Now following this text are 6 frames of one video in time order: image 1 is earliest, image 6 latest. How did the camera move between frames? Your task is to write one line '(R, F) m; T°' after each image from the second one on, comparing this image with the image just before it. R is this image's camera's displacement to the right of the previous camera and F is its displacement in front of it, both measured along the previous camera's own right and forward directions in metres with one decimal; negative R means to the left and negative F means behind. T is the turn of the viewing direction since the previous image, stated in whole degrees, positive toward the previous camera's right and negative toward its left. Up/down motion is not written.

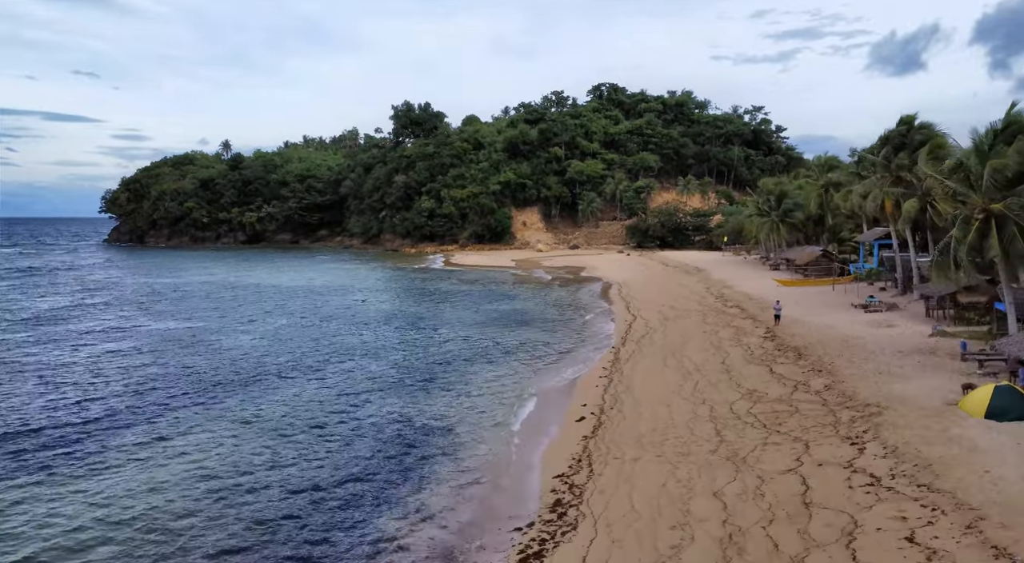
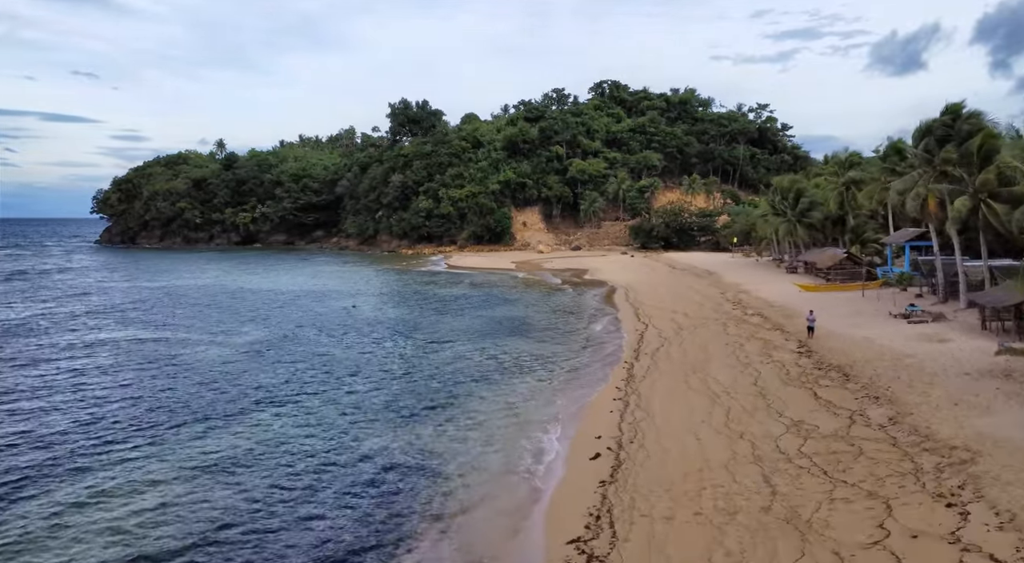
(0.0, +2.7) m; 0°
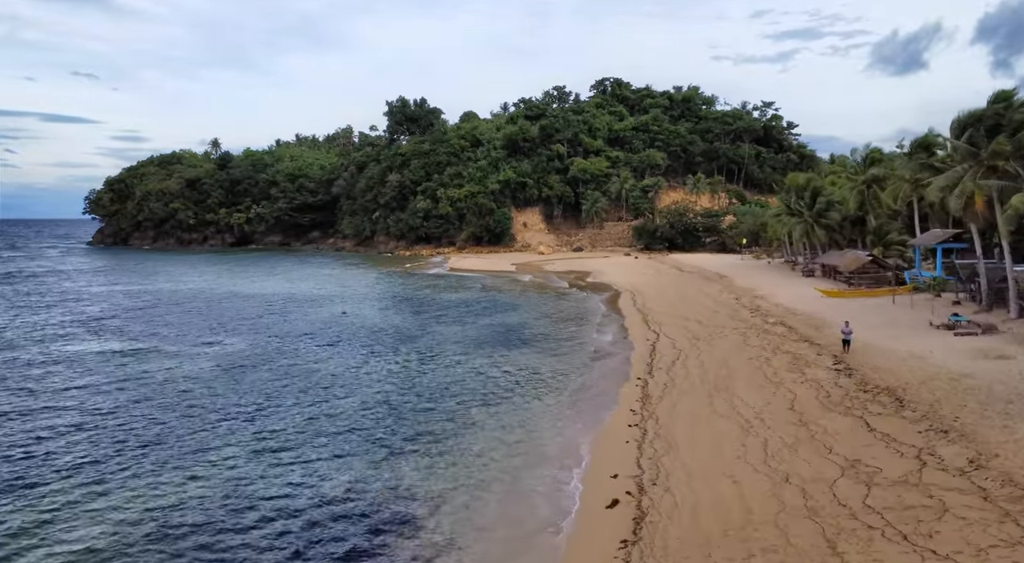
(0.0, +2.4) m; 0°
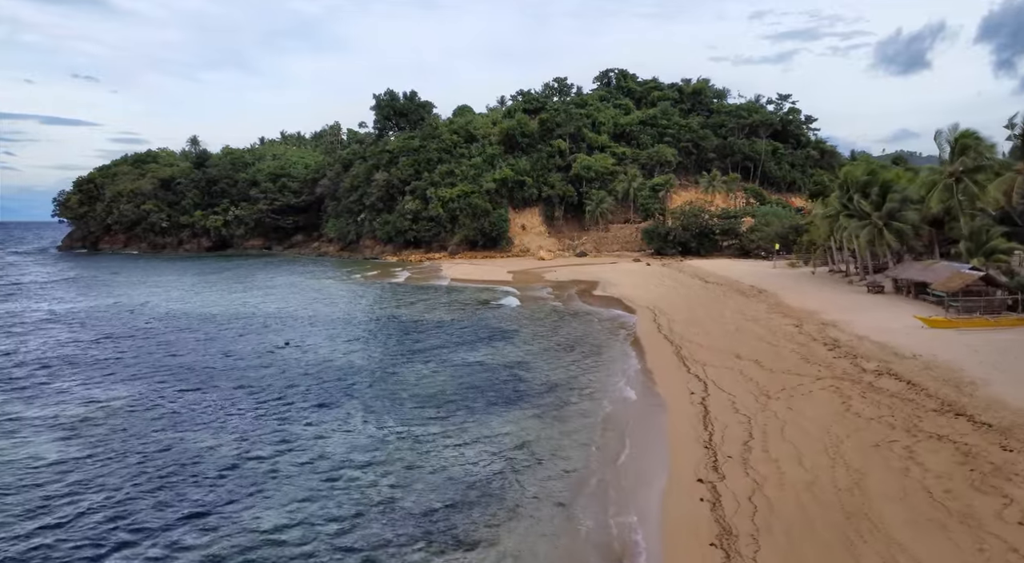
(+0.3, +8.2) m; 0°
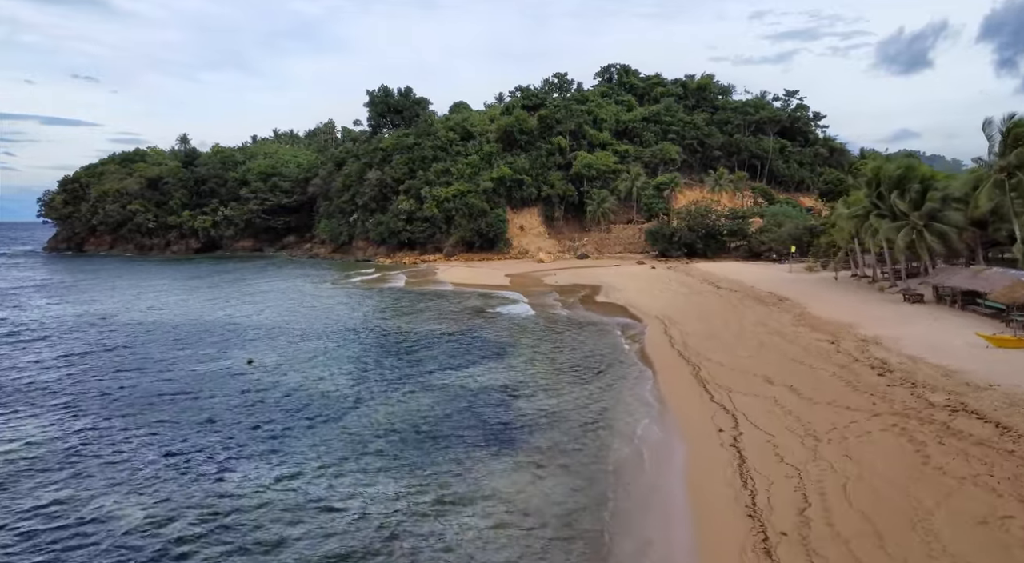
(+0.2, +3.5) m; 0°
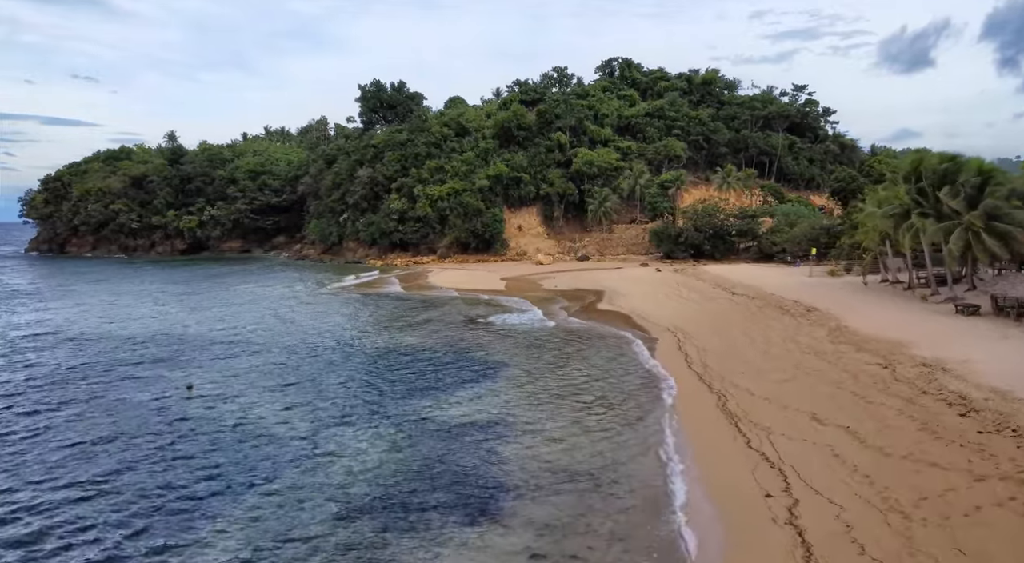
(+0.3, +3.9) m; 0°
